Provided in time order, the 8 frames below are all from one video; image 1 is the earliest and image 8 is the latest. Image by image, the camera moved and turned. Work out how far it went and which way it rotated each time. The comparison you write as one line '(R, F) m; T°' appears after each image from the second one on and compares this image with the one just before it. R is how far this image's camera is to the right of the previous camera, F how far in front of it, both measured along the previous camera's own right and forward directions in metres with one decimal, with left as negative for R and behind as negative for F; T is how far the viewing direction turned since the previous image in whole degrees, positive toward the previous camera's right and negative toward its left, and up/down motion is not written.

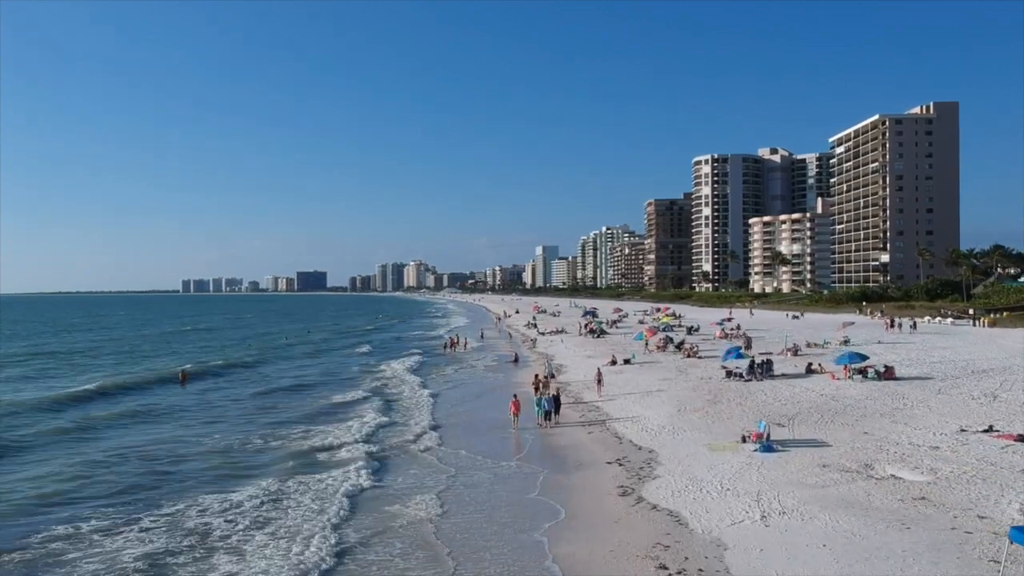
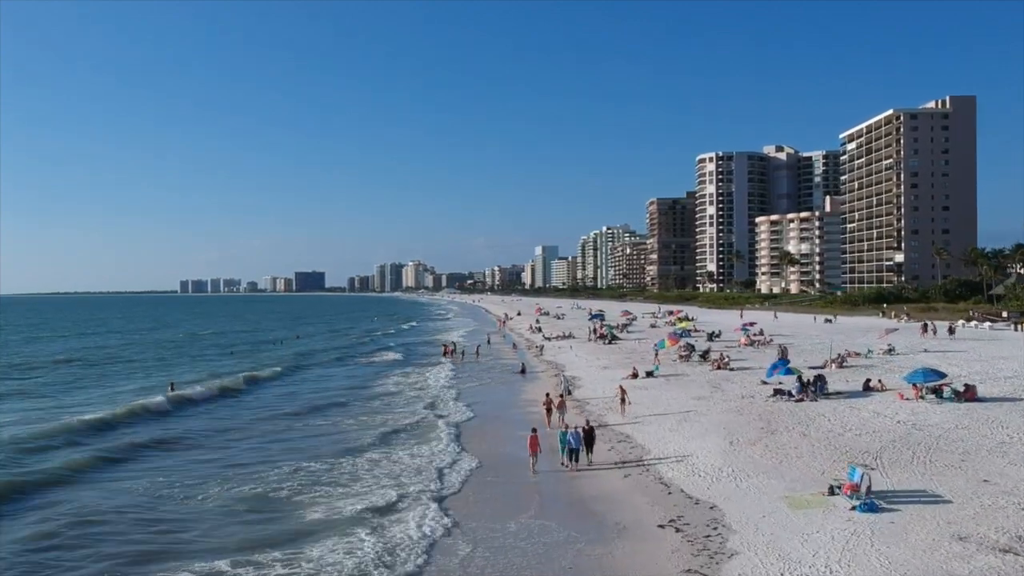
(-0.4, +4.6) m; 0°
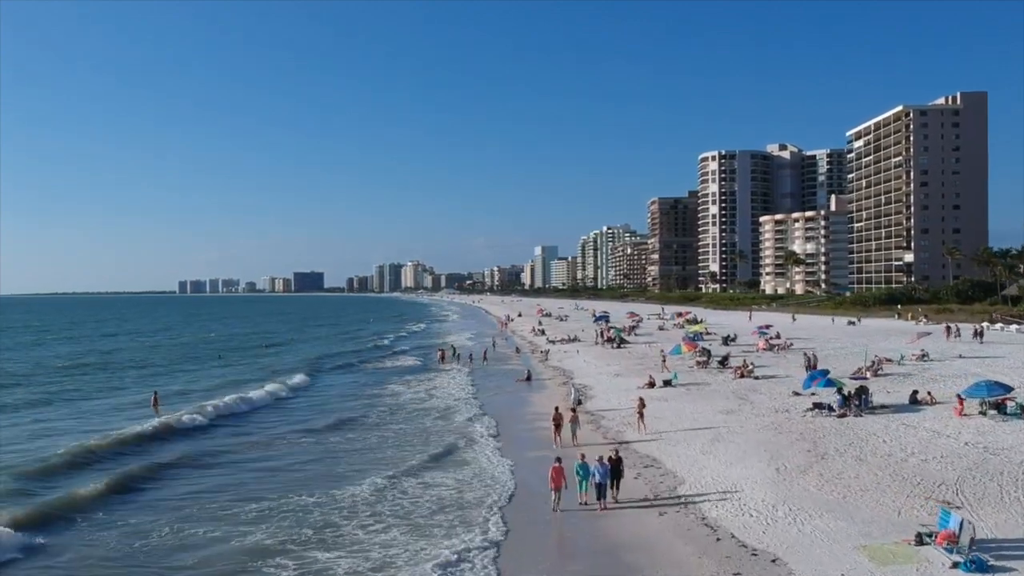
(-0.3, +2.9) m; 0°
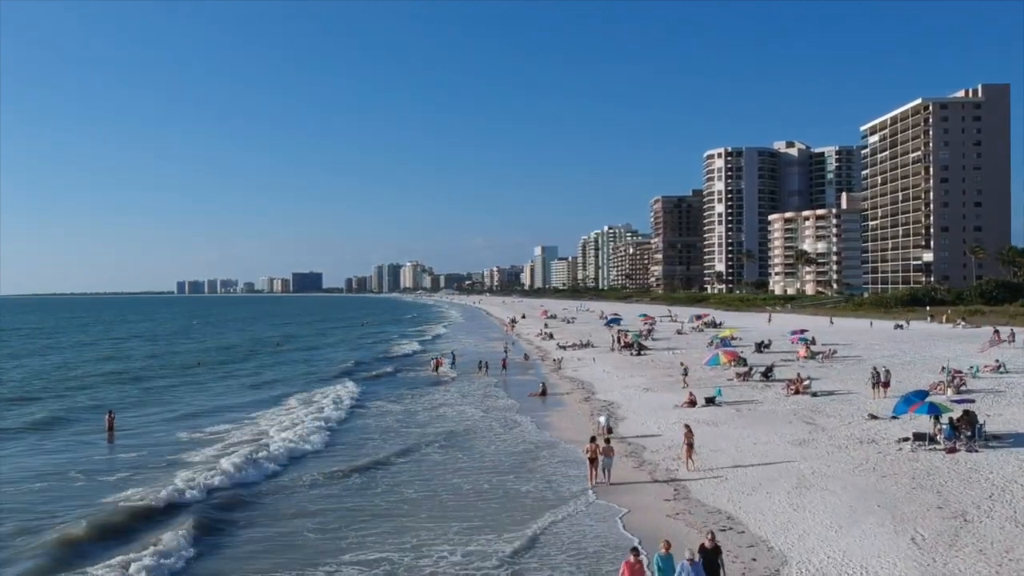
(-0.6, +5.1) m; 0°
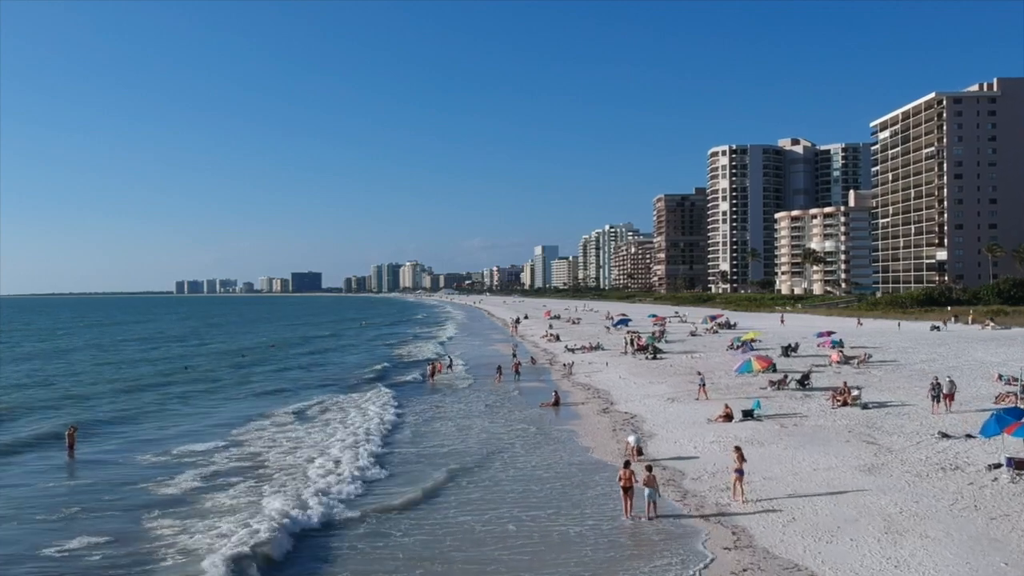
(-0.4, +3.3) m; 0°
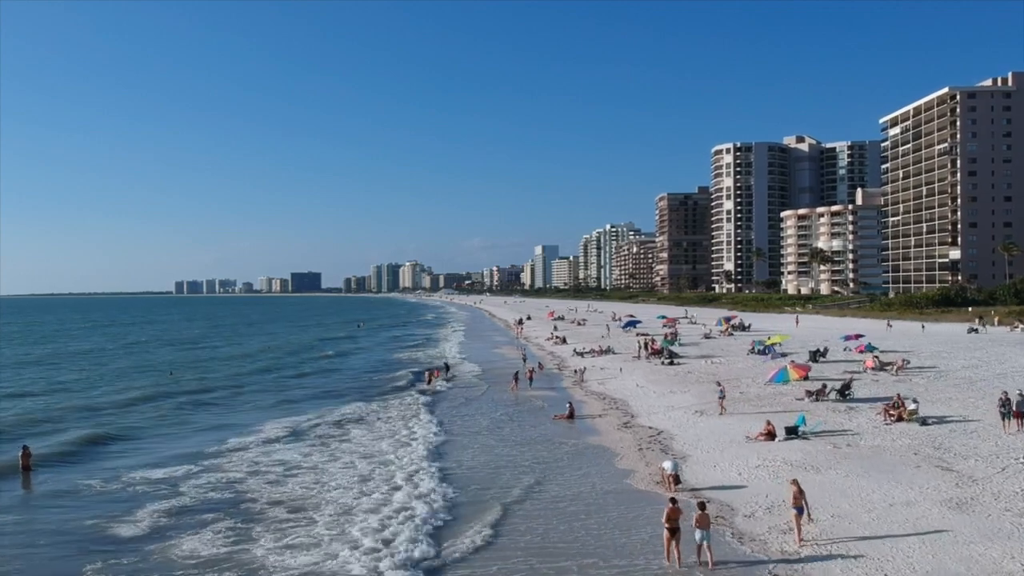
(-0.4, +3.0) m; 0°
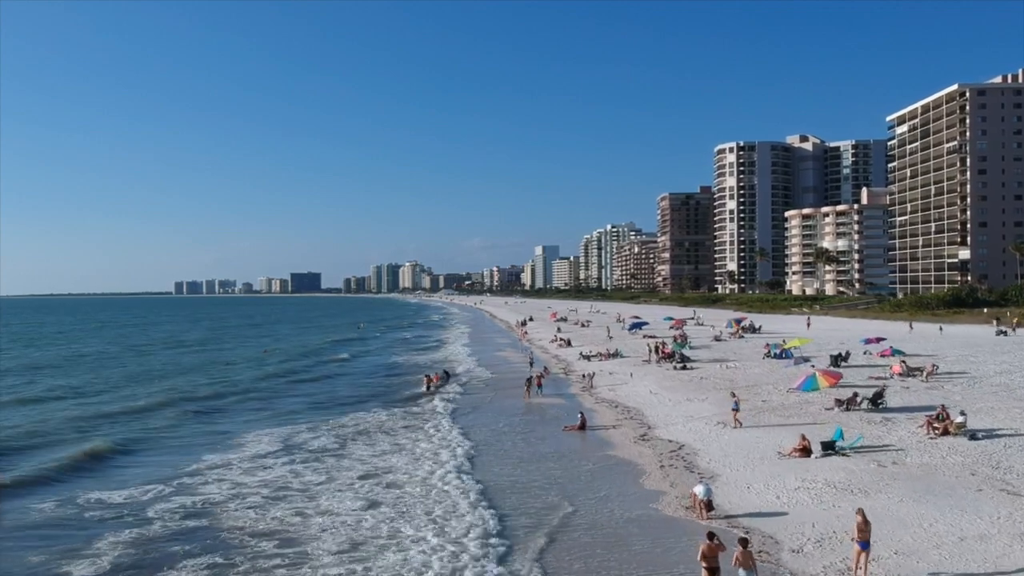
(-0.3, +2.0) m; 0°
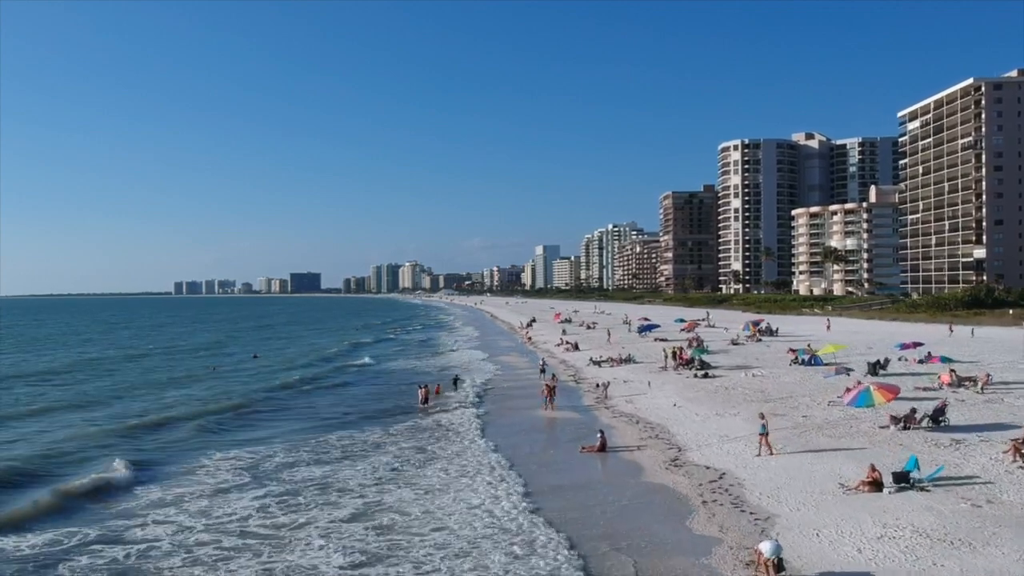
(-0.3, +3.2) m; 0°
